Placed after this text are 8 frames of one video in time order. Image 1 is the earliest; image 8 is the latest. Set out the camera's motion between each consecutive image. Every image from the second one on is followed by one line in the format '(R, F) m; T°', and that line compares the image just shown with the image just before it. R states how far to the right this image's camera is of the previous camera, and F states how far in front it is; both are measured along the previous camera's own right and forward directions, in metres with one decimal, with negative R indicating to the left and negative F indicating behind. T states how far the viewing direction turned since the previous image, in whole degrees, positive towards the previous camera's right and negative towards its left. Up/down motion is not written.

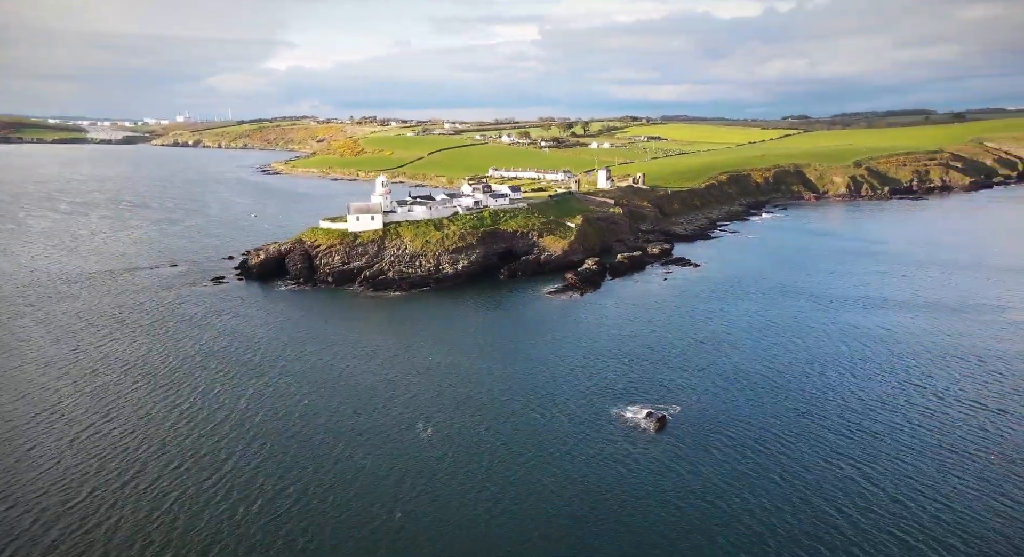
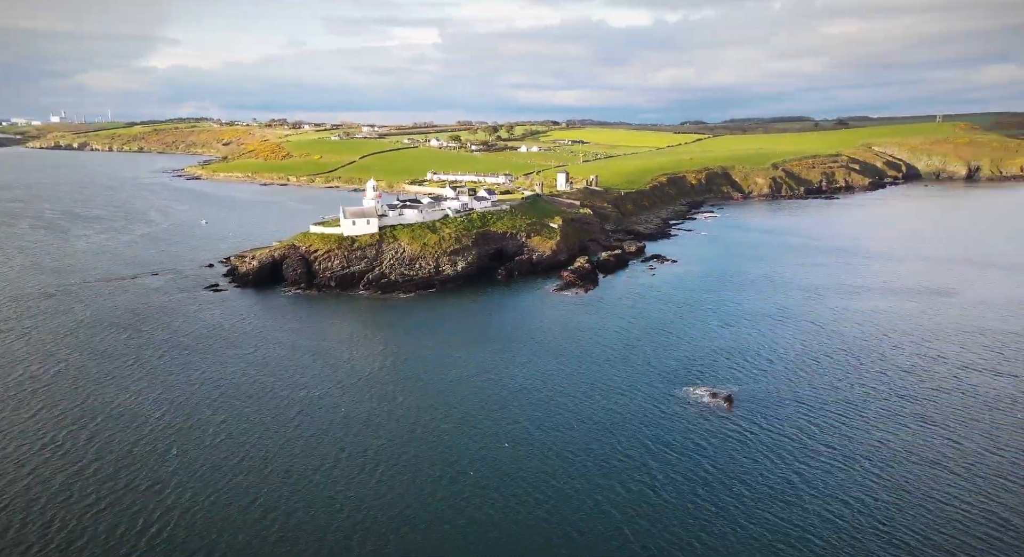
(-11.1, -2.2) m; +9°
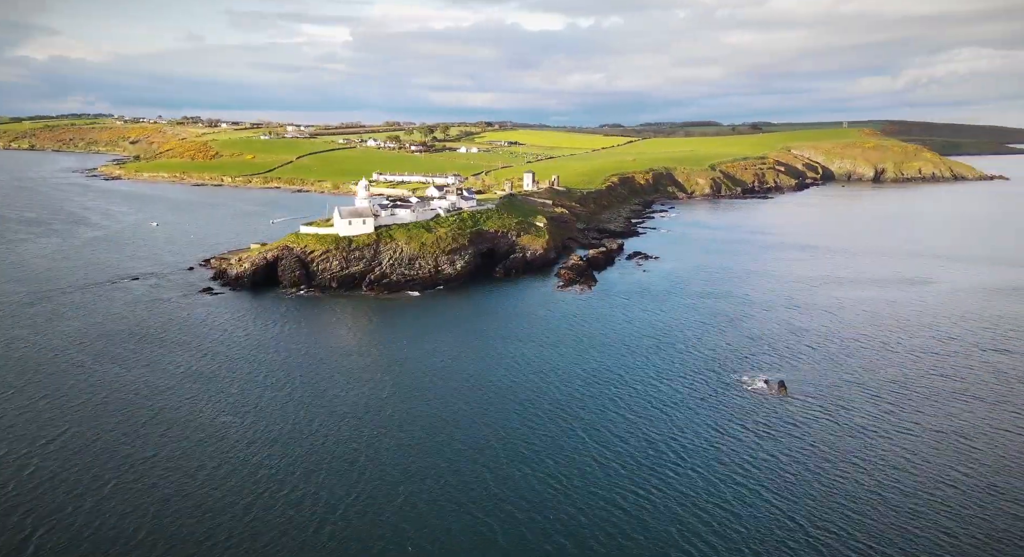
(-10.0, -0.3) m; +8°
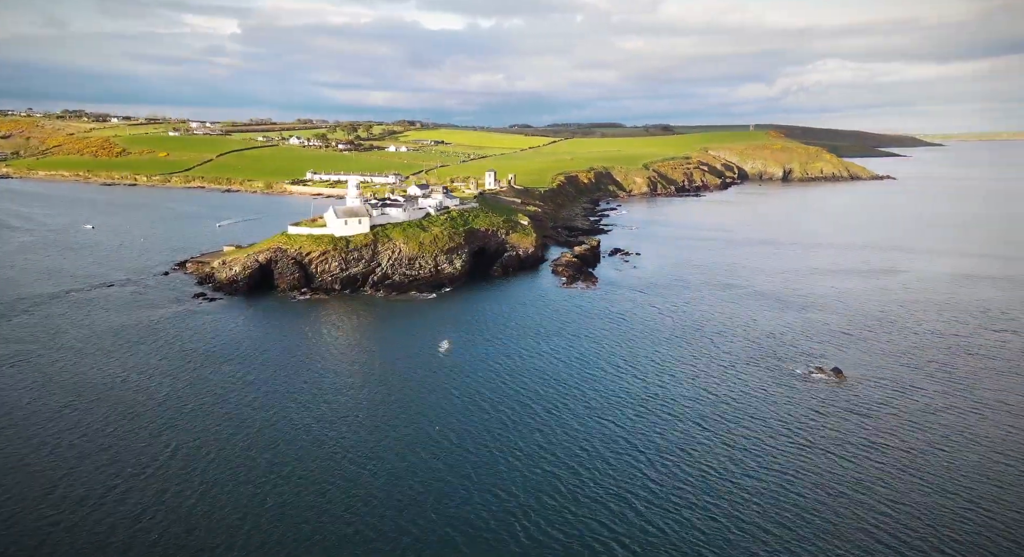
(-11.6, +1.2) m; +9°
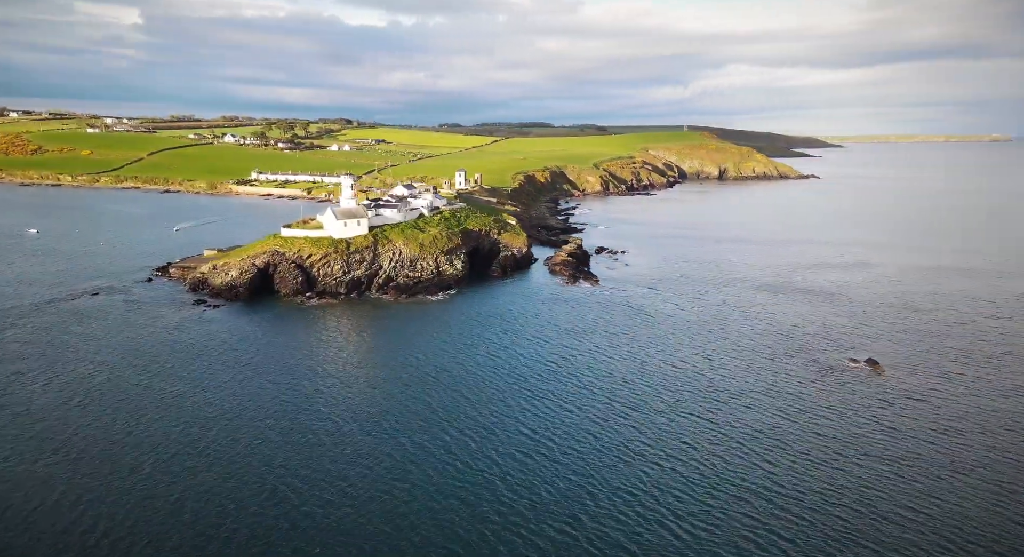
(-9.0, +0.9) m; +7°
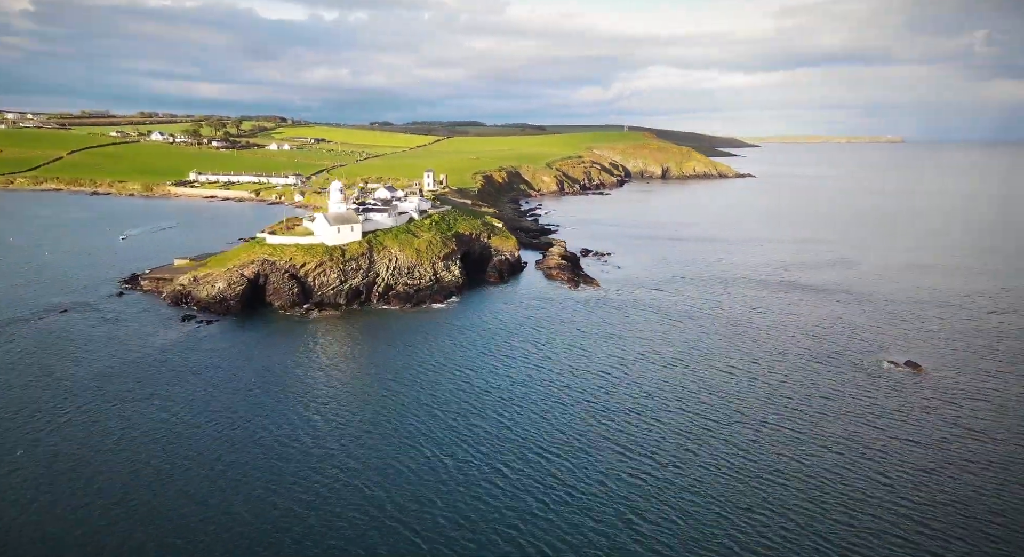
(-7.9, +2.9) m; +7°
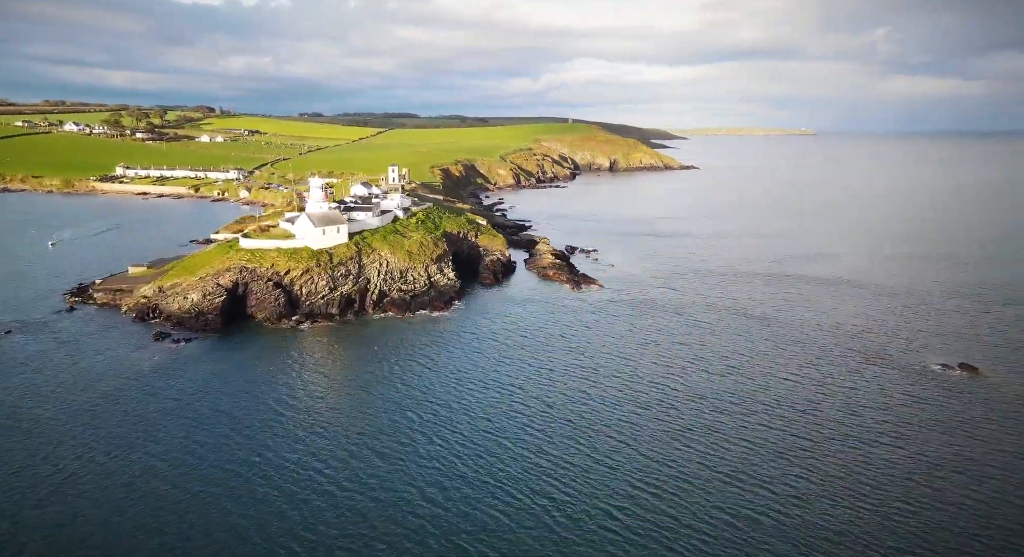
(-6.8, +5.1) m; +6°
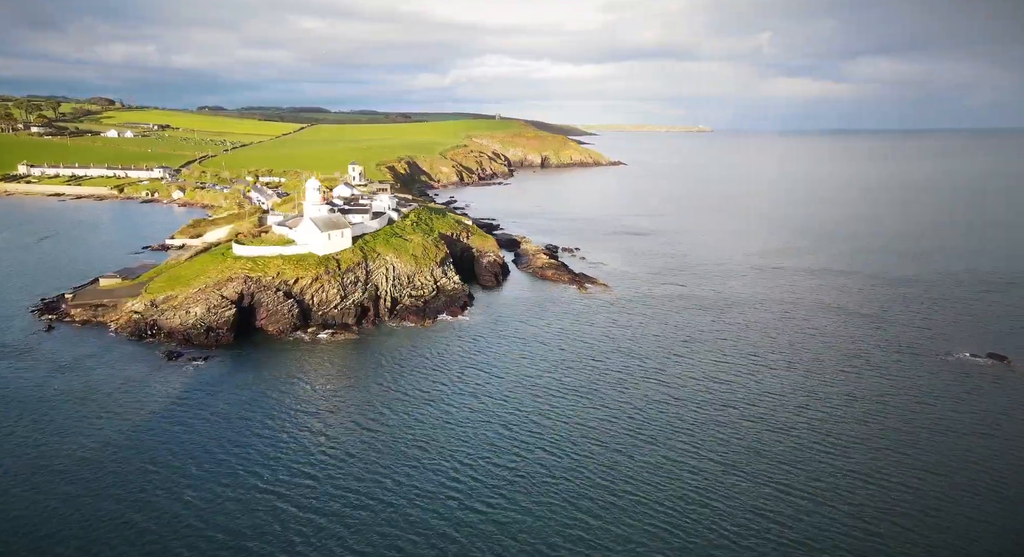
(-9.3, +2.7) m; +8°
